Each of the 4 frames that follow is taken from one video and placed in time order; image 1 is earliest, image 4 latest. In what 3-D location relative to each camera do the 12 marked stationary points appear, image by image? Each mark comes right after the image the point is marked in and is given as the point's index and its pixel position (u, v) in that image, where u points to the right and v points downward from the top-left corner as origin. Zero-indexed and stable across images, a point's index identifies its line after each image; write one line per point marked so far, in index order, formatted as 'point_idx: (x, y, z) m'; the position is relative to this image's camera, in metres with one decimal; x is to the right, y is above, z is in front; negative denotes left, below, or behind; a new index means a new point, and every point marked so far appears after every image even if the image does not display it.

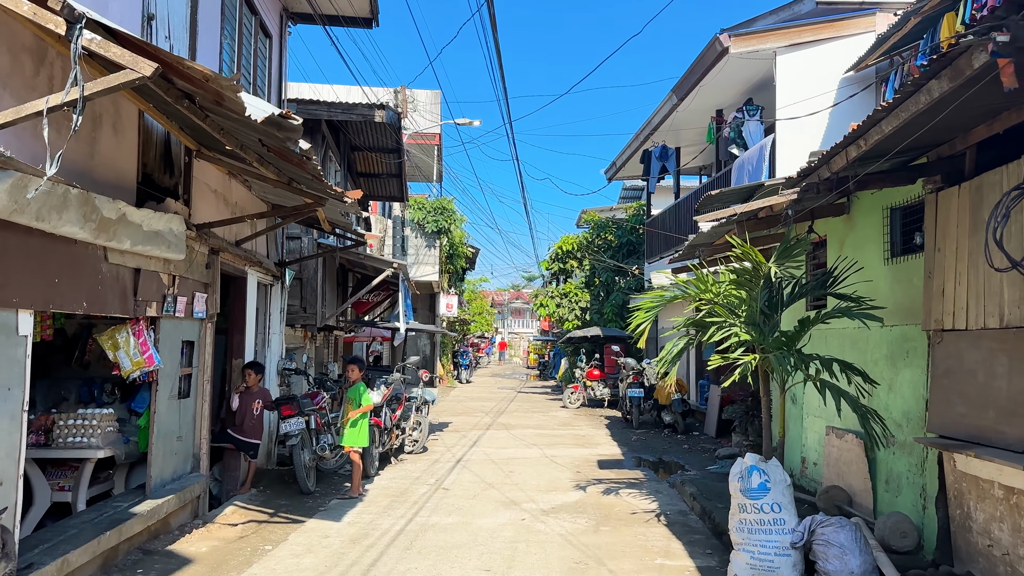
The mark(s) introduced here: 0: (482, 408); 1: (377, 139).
0: (-0.6, -2.4, +15.7) m
1: (-2.0, +2.3, +12.2) m
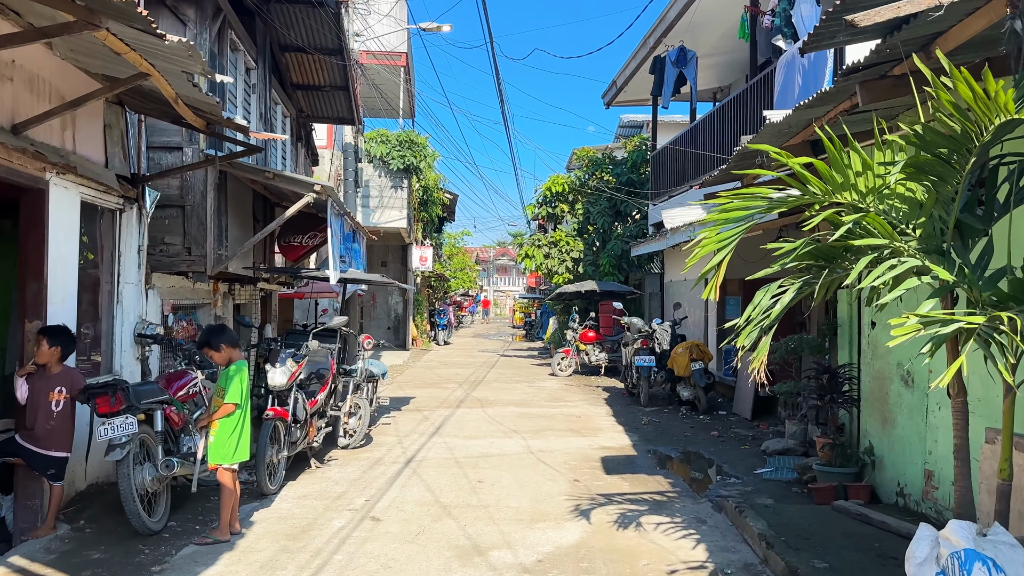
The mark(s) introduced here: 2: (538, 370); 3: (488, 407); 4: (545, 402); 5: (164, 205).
0: (-0.9, -1.5, +13.1) m
1: (-2.3, +3.0, +9.3) m
2: (+0.5, -1.5, +14.8) m
3: (-0.3, -1.4, +9.7) m
4: (+0.4, -1.4, +10.2) m
5: (-2.8, +0.7, +6.5) m
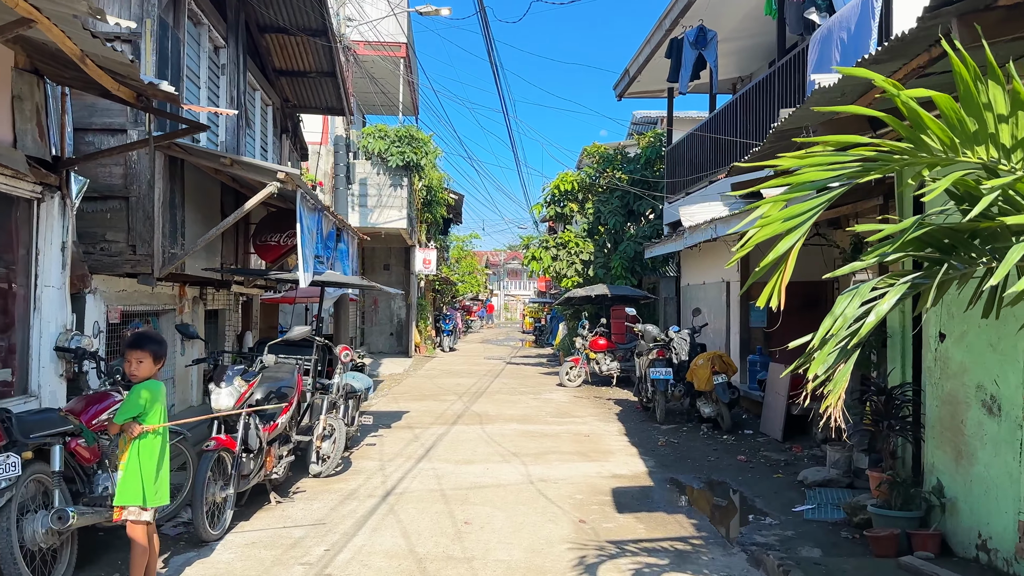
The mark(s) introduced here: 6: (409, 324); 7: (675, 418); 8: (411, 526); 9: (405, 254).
0: (-0.9, -1.5, +12.2) m
1: (-2.3, +2.9, +8.4) m
2: (+0.6, -1.6, +13.8) m
3: (-0.3, -1.5, +8.7) m
4: (+0.4, -1.5, +9.3) m
5: (-2.9, +0.7, +5.6) m
6: (-2.5, -0.9, +19.6) m
7: (+1.8, -1.4, +8.9) m
8: (-0.6, -1.4, +4.8) m
9: (-2.7, +0.9, +20.0) m
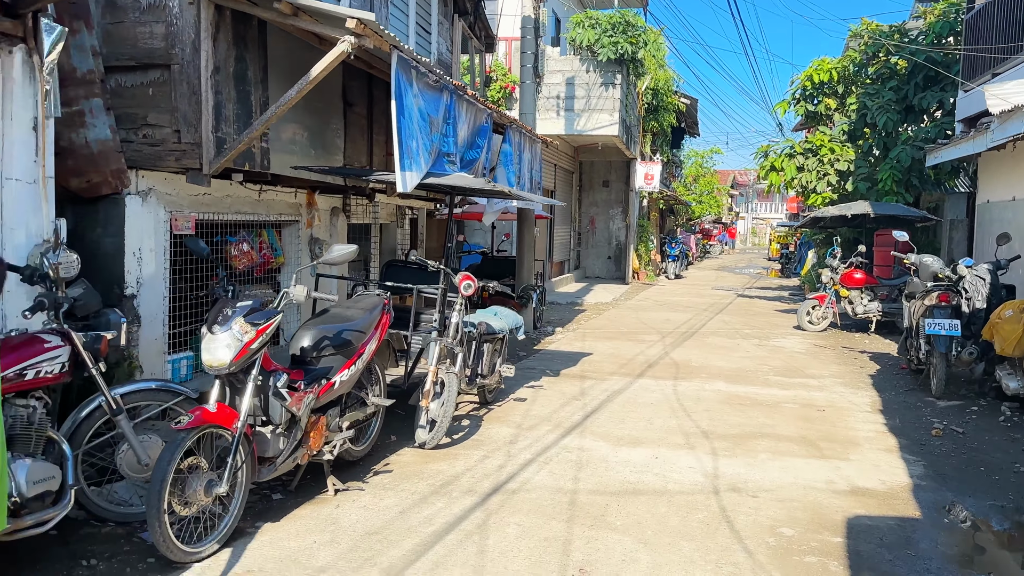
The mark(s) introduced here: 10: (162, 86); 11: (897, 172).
0: (+1.9, -0.5, +10.2) m
1: (-0.6, +3.7, +6.6) m
2: (+3.8, -0.4, +11.2) m
3: (+1.4, -0.8, +6.7) m
4: (+2.3, -0.8, +6.9) m
5: (-1.9, +1.2, +4.3) m
6: (+2.5, +0.9, +17.6) m
7: (+3.5, -0.8, +6.2) m
8: (-0.1, -1.0, +3.0) m
9: (+2.5, +2.7, +17.8) m
10: (-1.8, +1.1, +4.3) m
11: (+5.4, +1.6, +11.2) m
